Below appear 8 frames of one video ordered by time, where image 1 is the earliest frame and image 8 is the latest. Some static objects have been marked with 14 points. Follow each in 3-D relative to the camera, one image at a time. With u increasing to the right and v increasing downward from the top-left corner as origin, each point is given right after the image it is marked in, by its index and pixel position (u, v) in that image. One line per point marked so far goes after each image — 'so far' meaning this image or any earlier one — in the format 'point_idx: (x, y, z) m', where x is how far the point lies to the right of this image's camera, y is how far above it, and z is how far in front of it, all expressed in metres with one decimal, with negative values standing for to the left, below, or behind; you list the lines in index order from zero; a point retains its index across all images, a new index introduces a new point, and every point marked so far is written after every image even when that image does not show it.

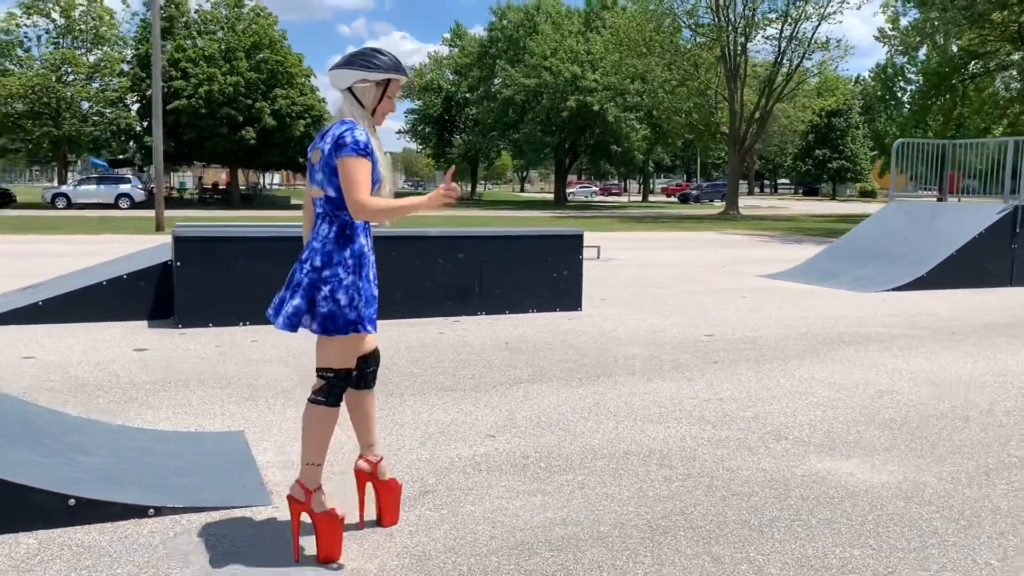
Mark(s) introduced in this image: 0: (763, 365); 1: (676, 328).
0: (+2.0, -0.6, +7.1) m
1: (+1.6, -0.4, +8.7) m
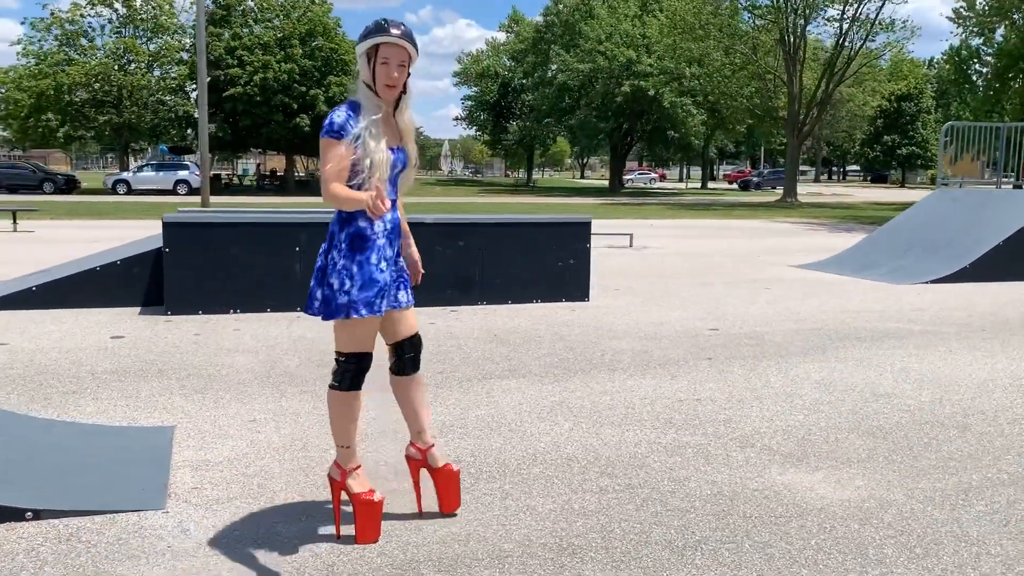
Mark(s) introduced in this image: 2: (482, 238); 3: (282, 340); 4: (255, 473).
0: (+1.8, -0.6, +6.6) m
1: (+1.5, -0.3, +8.3) m
2: (-0.3, +0.5, +9.1) m
3: (-1.8, -0.4, +7.1) m
4: (-1.2, -0.8, +4.0) m
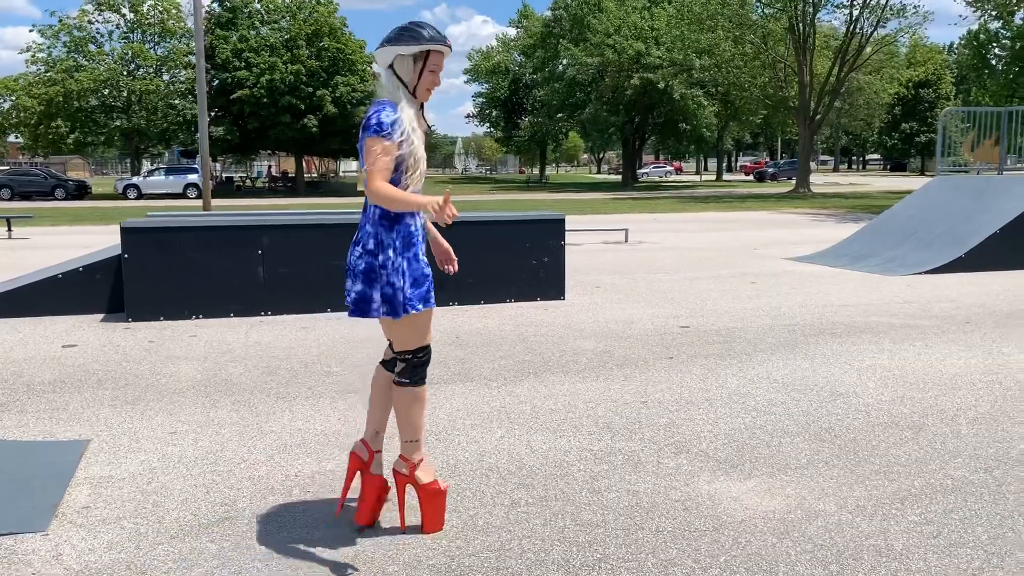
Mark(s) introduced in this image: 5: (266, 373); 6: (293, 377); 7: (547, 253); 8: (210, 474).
0: (+1.5, -0.5, +6.4) m
1: (+1.2, -0.3, +8.1) m
2: (-0.6, +0.5, +8.9) m
3: (-2.2, -0.5, +7.0) m
4: (-1.5, -0.9, +3.9) m
5: (-1.7, -0.6, +6.0) m
6: (-1.5, -0.6, +5.9) m
7: (+0.4, +0.3, +9.1) m
8: (-1.4, -0.8, +4.1) m
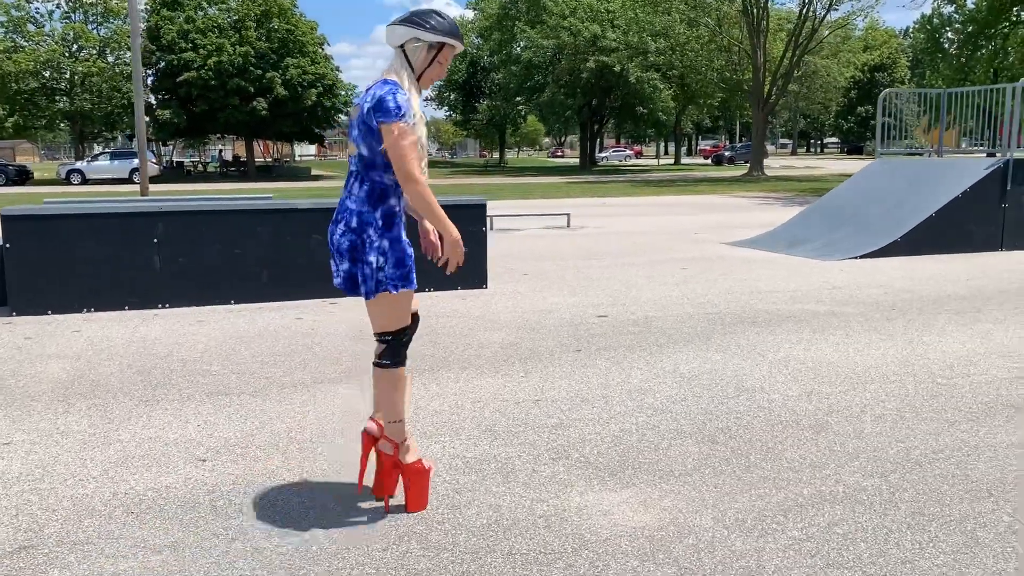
0: (+0.8, -0.4, +6.0) m
1: (+0.5, -0.2, +7.7) m
2: (-1.4, +0.6, +8.4) m
3: (-2.9, -0.4, +6.5) m
4: (-2.1, -0.9, +3.4) m
5: (-2.3, -0.5, +5.6) m
6: (-2.1, -0.6, +5.5) m
7: (-0.5, +0.5, +8.7) m
8: (-2.0, -0.8, +3.6) m
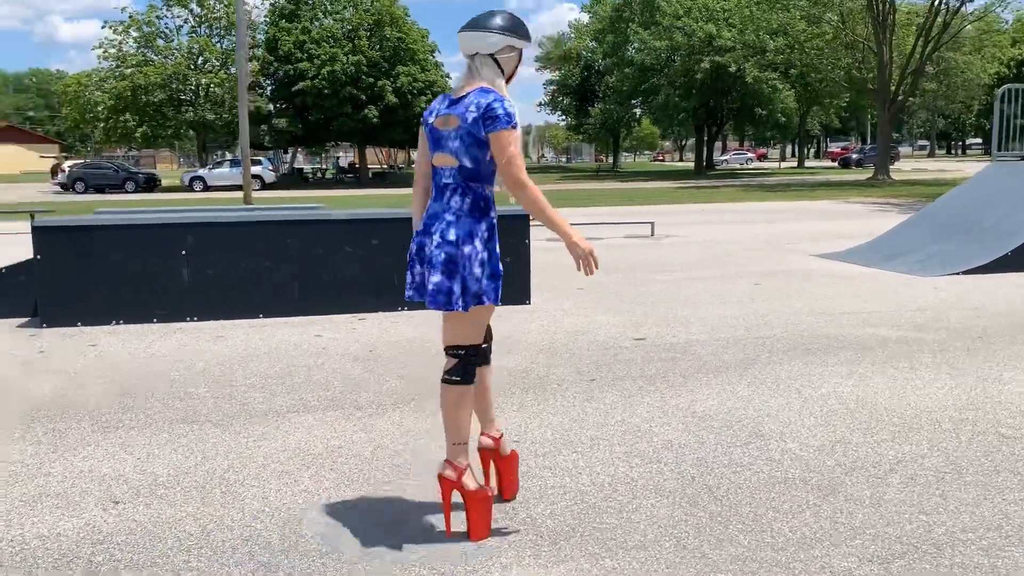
0: (+0.8, -0.6, +5.4) m
1: (+0.7, -0.3, +7.1) m
2: (-1.0, +0.5, +8.1) m
3: (-2.8, -0.5, +6.3) m
4: (-2.4, -1.0, +3.2) m
5: (-2.4, -0.6, +5.4) m
6: (-2.2, -0.7, +5.2) m
7: (0.0, +0.3, +8.2) m
8: (-2.3, -0.9, +3.4) m
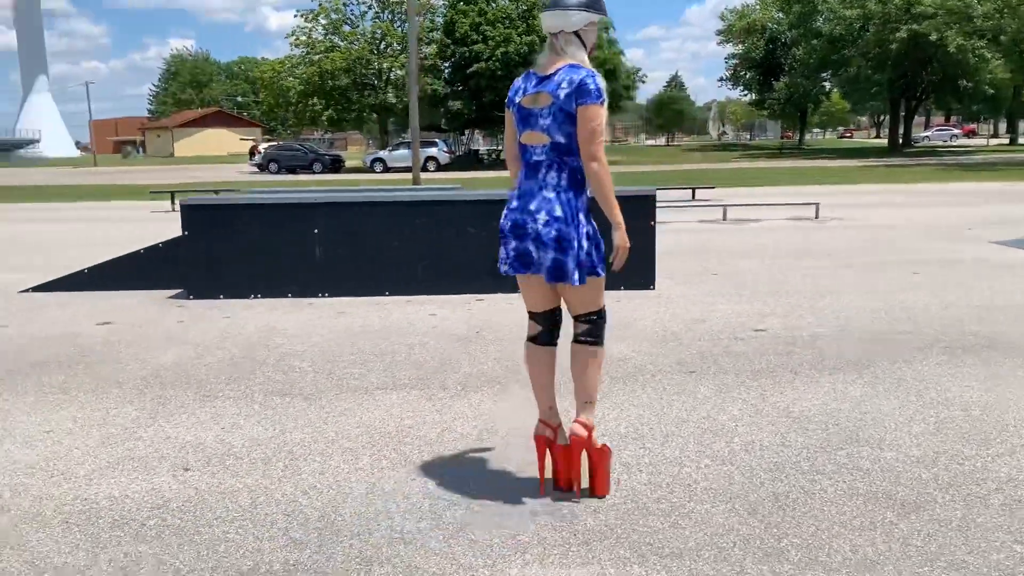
0: (+1.4, -0.5, +5.1) m
1: (+1.6, -0.2, +6.7) m
2: (+0.1, +0.7, +8.0) m
3: (-2.0, -0.3, +6.7) m
4: (-2.3, -0.9, +3.5) m
5: (-1.8, -0.5, +5.7) m
6: (-1.6, -0.5, +5.5) m
7: (+1.1, +0.5, +8.0) m
8: (-2.1, -0.8, +3.7) m
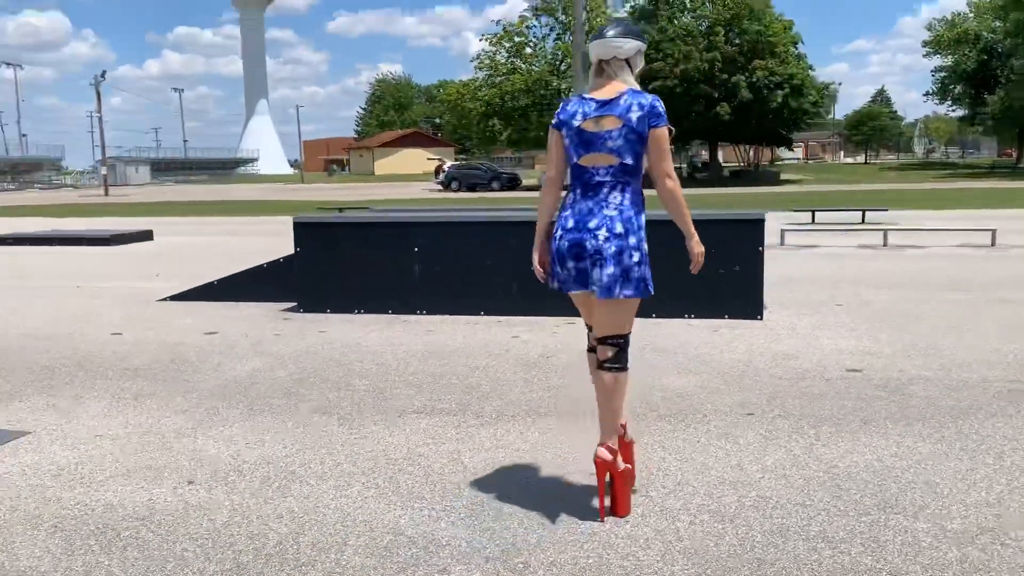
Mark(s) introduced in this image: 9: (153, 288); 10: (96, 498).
0: (+1.5, -0.7, +4.6) m
1: (+2.1, -0.5, +6.2) m
2: (+1.0, +0.4, +7.7) m
3: (-1.4, -0.4, +6.8) m
4: (-2.4, -0.9, +3.8) m
5: (-1.4, -0.6, +5.8) m
6: (-1.3, -0.6, +5.6) m
7: (+1.9, +0.2, +7.5) m
8: (-2.1, -0.9, +3.9) m
9: (-4.1, 0.0, +10.1) m
10: (-1.8, -0.9, +3.8) m
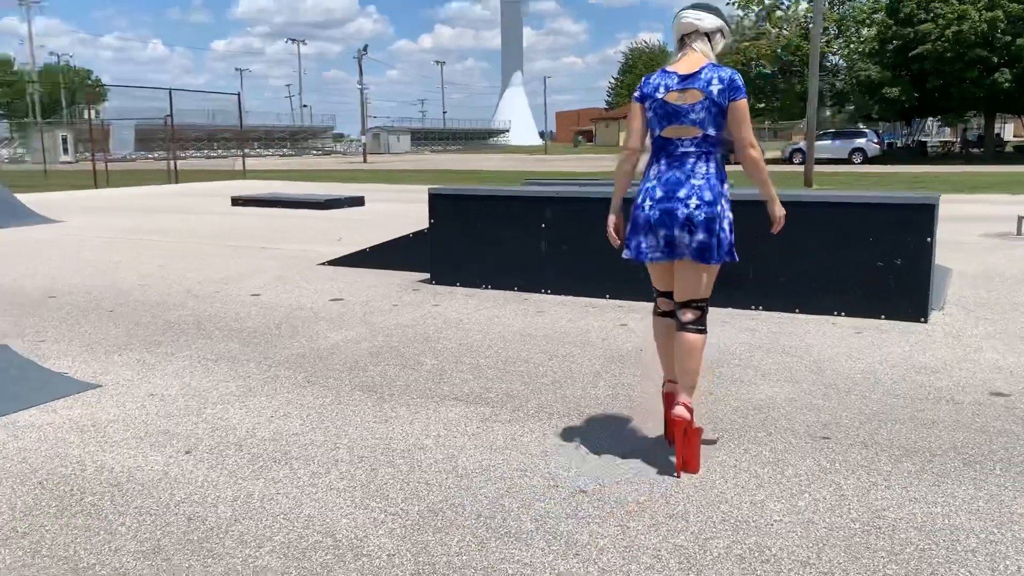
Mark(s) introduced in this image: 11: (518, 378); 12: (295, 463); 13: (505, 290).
0: (+1.6, -0.7, +3.7) m
1: (+2.6, -0.5, +5.1) m
2: (+2.0, +0.5, +6.9) m
3: (-0.6, -0.2, +6.7) m
4: (-2.4, -0.7, +4.1) m
5: (-0.9, -0.4, +5.7) m
6: (-0.8, -0.5, +5.5) m
7: (+2.8, +0.3, +6.4) m
8: (-2.1, -0.7, +4.1) m
9: (-2.2, +0.4, +10.6) m
10: (-1.8, -0.7, +3.9) m
11: (+0.1, -0.5, +5.1) m
12: (-0.9, -0.7, +3.8) m
13: (0.0, 0.0, +7.9) m
